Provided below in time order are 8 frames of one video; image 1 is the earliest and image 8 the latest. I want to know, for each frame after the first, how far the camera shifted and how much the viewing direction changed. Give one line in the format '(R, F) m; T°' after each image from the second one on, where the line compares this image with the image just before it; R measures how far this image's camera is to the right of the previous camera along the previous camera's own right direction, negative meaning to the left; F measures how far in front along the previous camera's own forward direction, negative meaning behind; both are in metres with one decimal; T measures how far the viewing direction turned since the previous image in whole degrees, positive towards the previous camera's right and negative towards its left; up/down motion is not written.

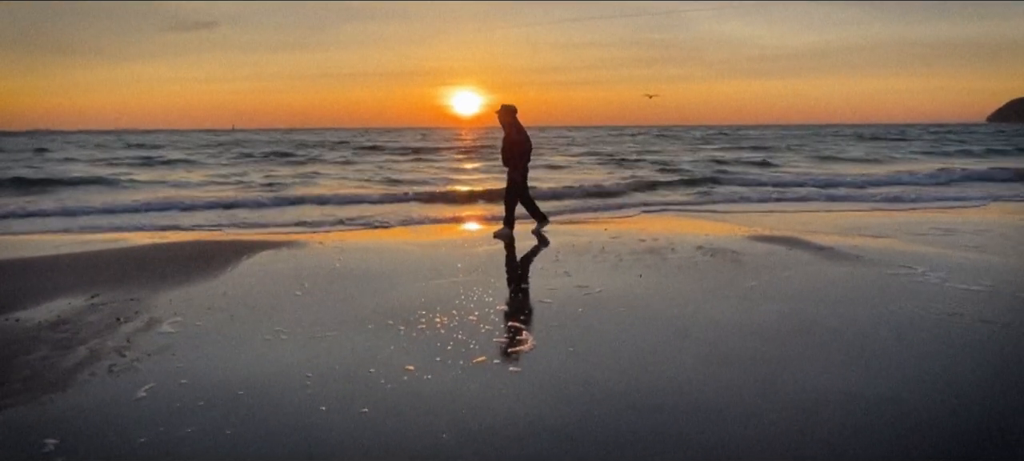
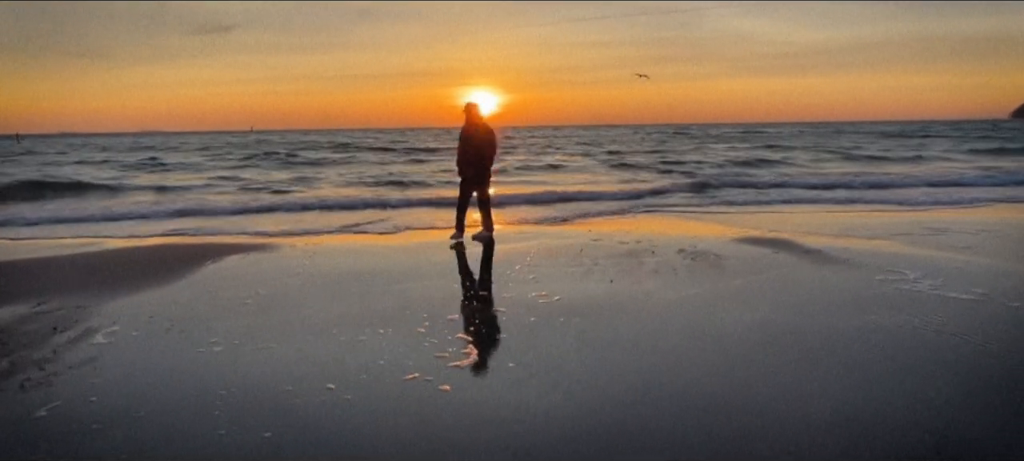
(+0.5, +0.4) m; -1°
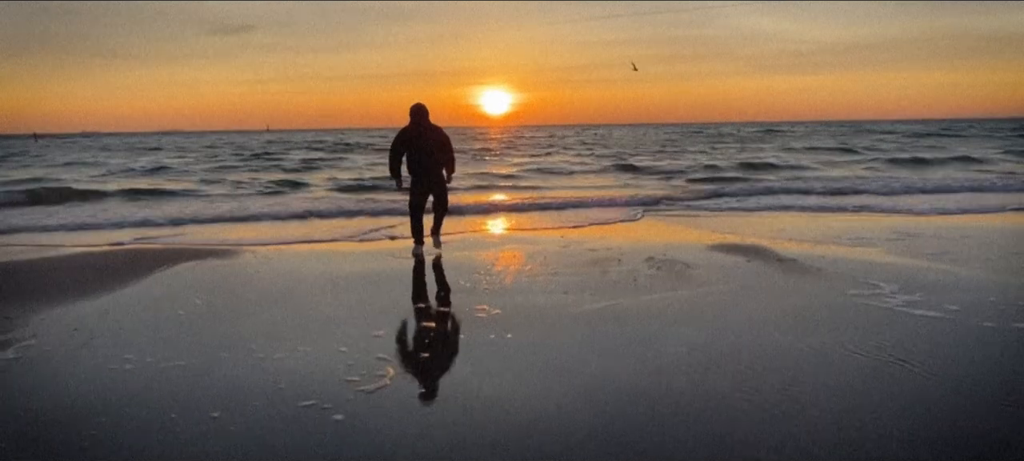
(+0.6, +0.4) m; -1°
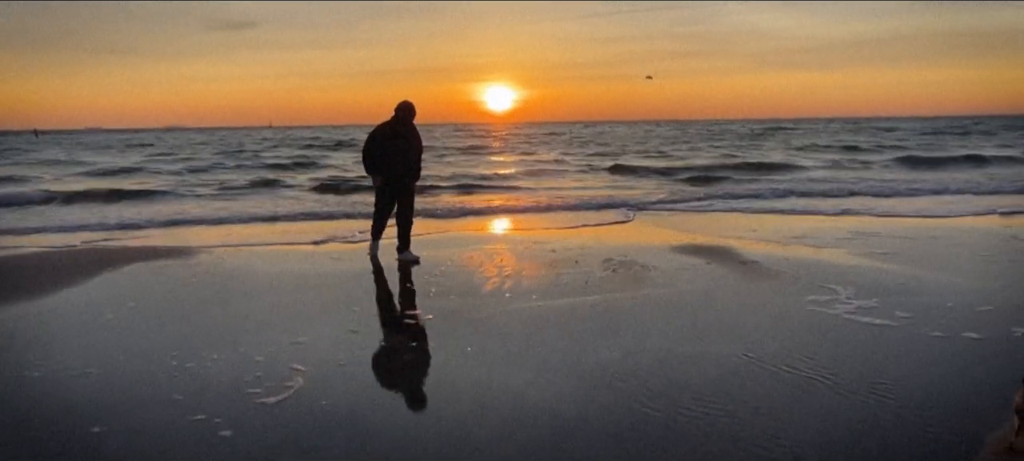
(+0.5, +0.2) m; 0°
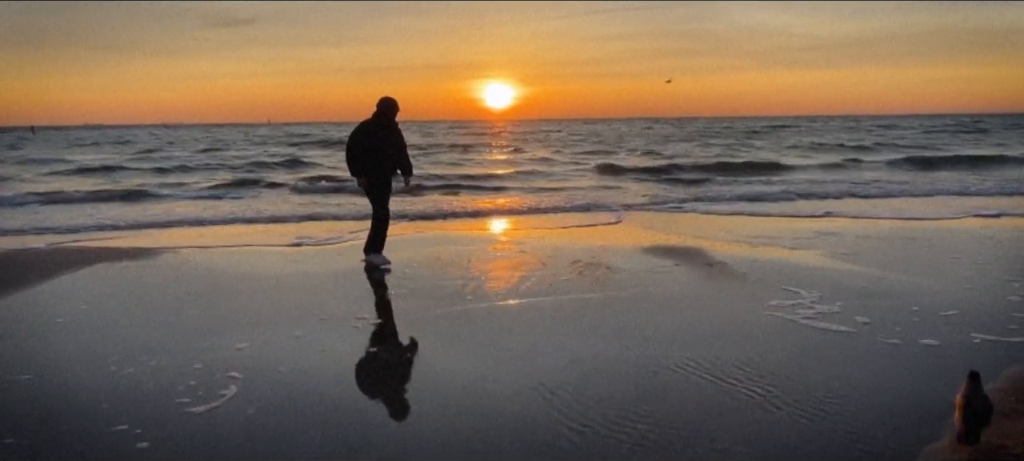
(+0.3, +0.1) m; 0°
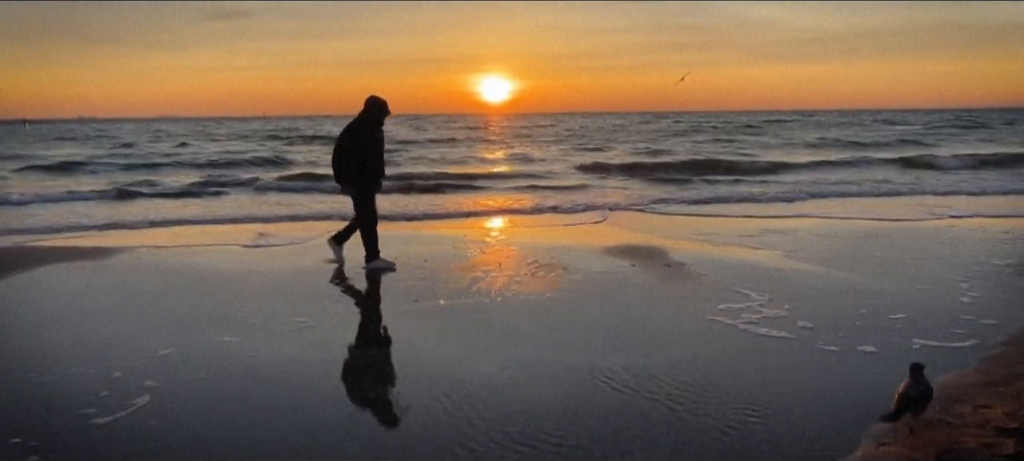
(+0.4, +0.1) m; 0°
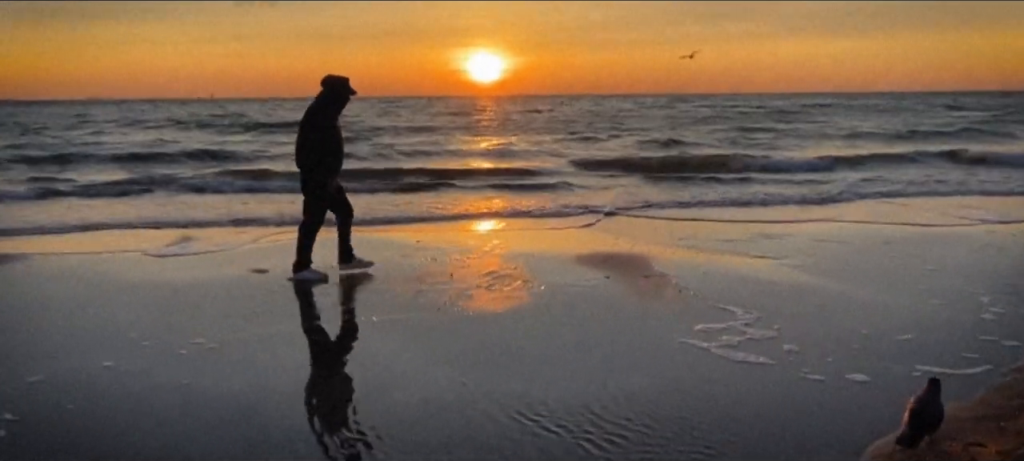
(+0.3, +0.8) m; 0°
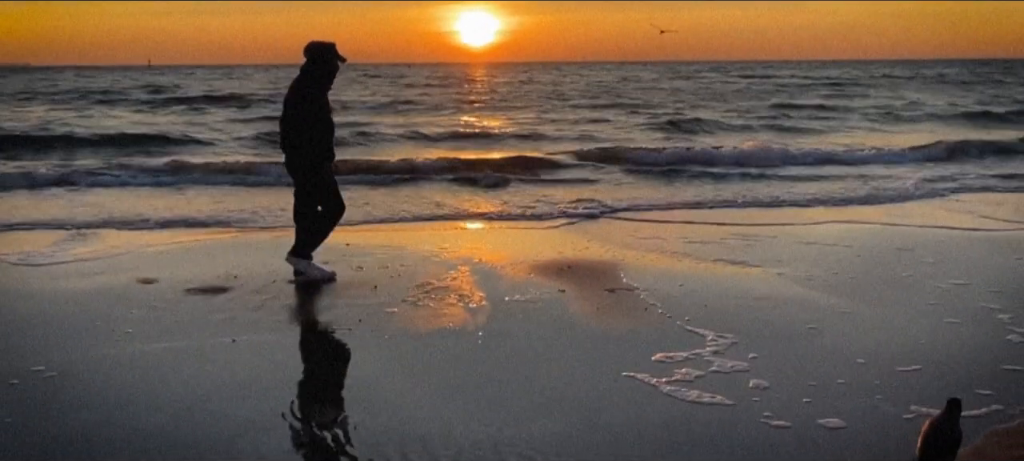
(+0.6, +0.9) m; -2°
